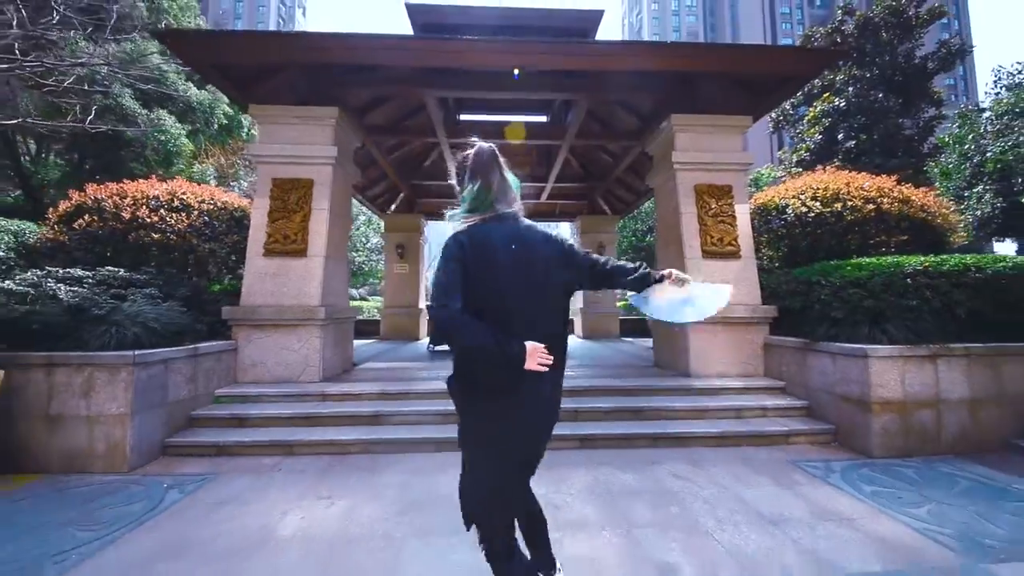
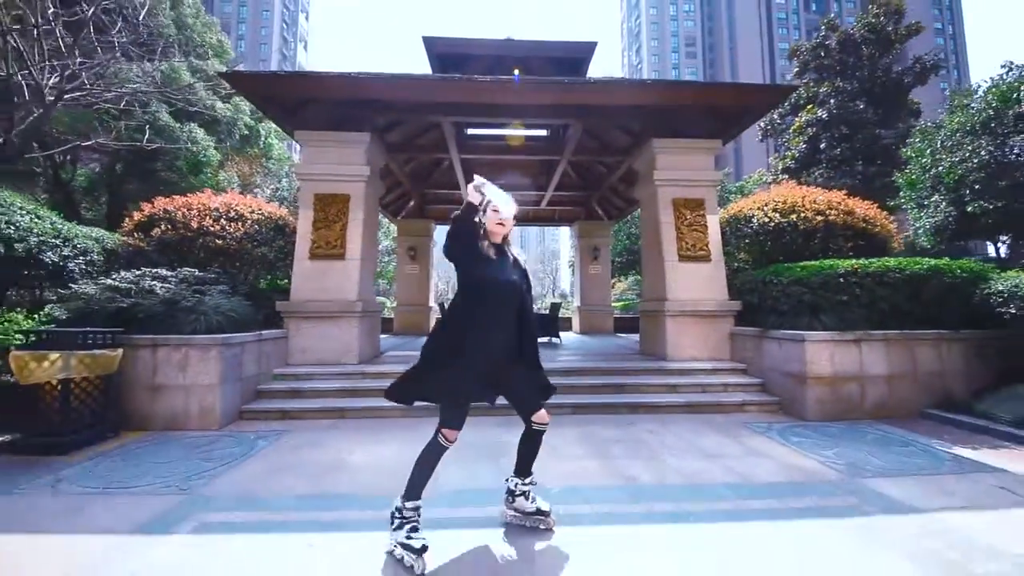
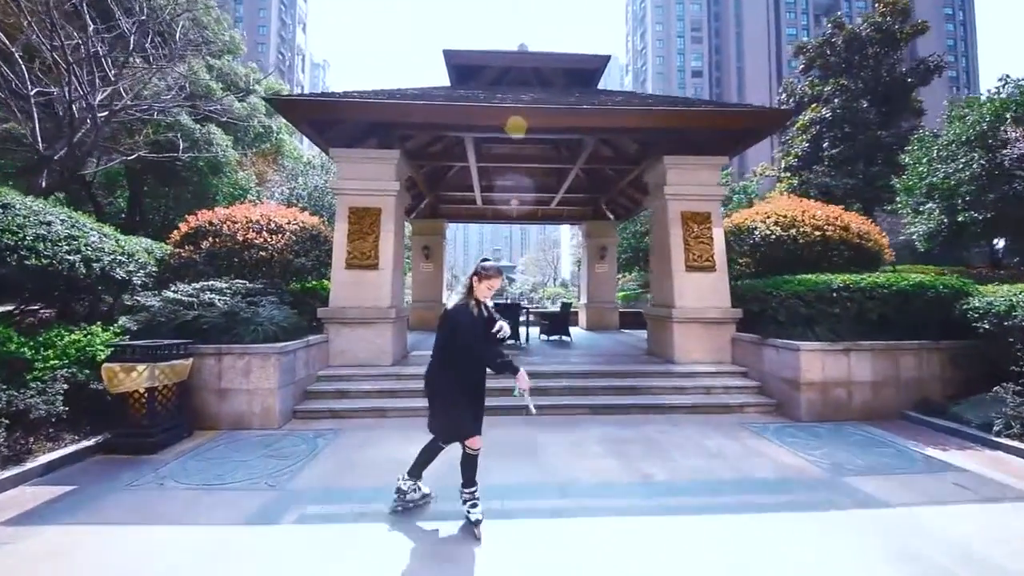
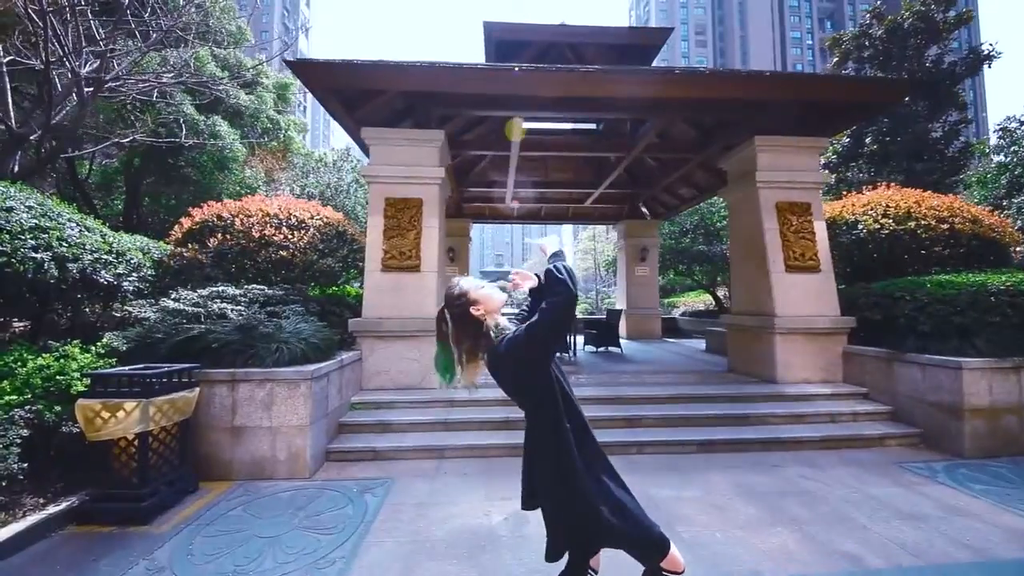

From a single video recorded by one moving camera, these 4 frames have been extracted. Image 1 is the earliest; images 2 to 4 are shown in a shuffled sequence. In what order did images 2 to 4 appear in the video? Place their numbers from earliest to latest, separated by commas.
2, 3, 4
